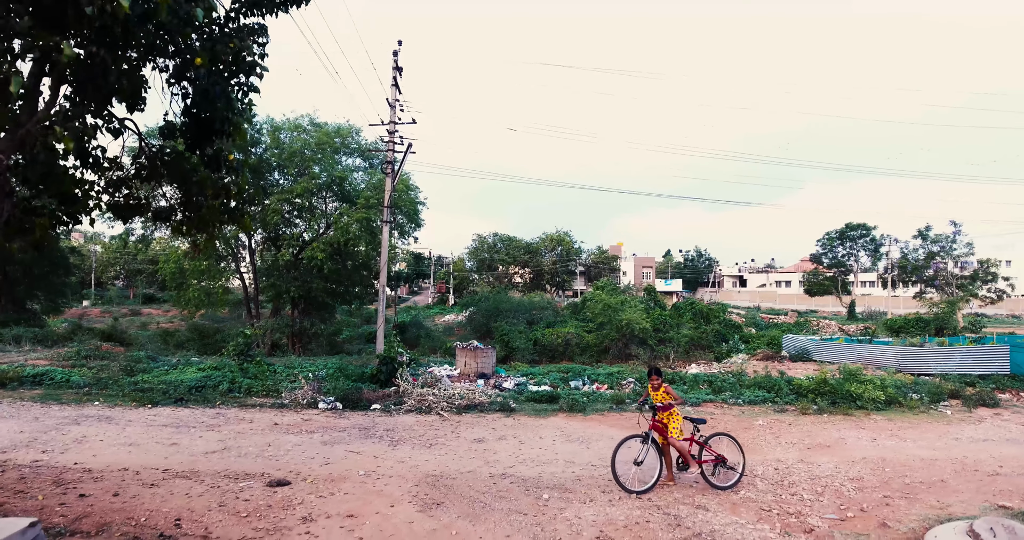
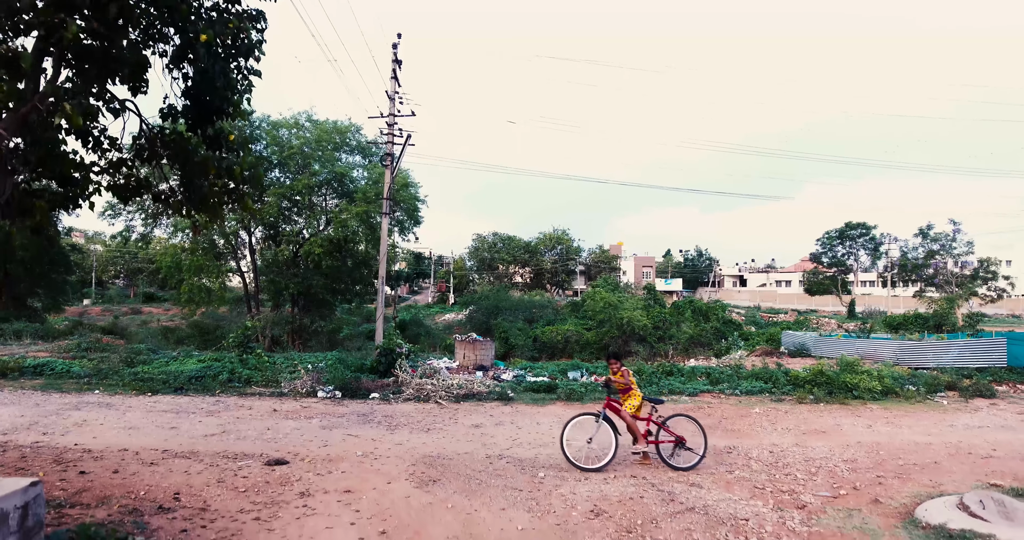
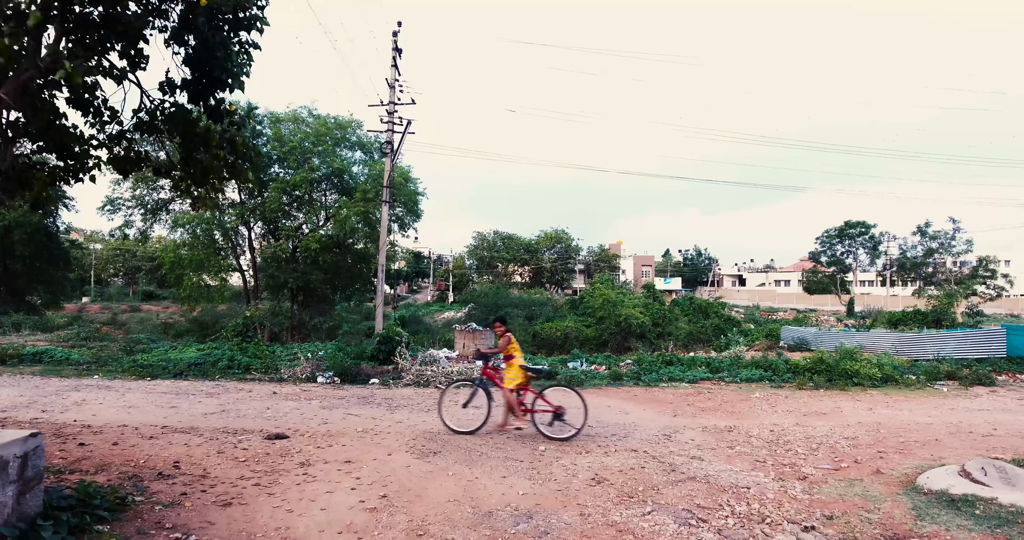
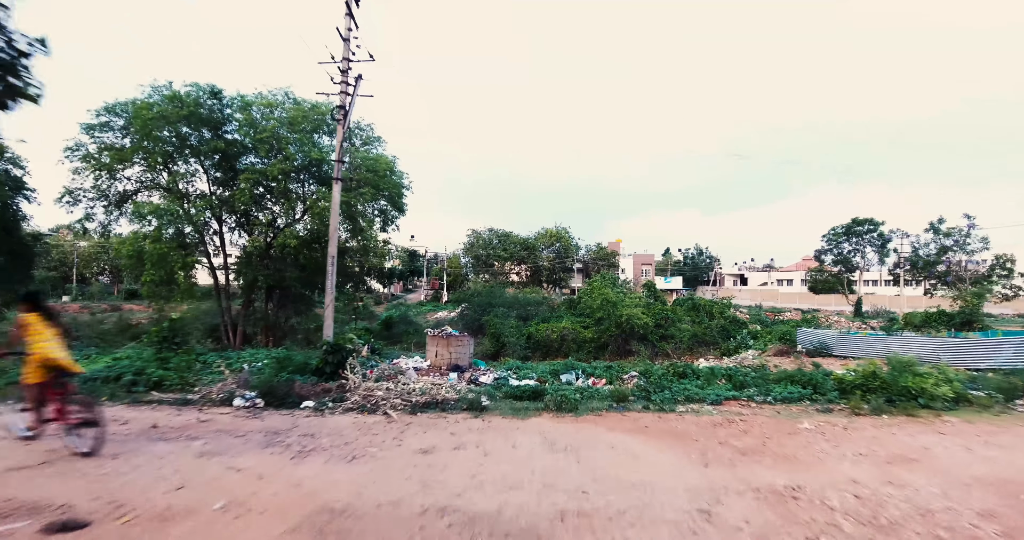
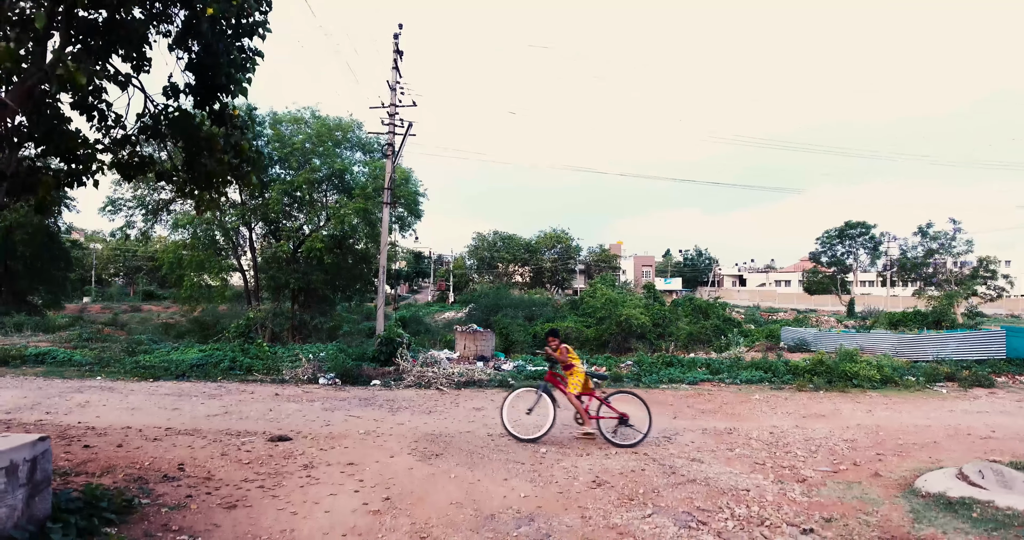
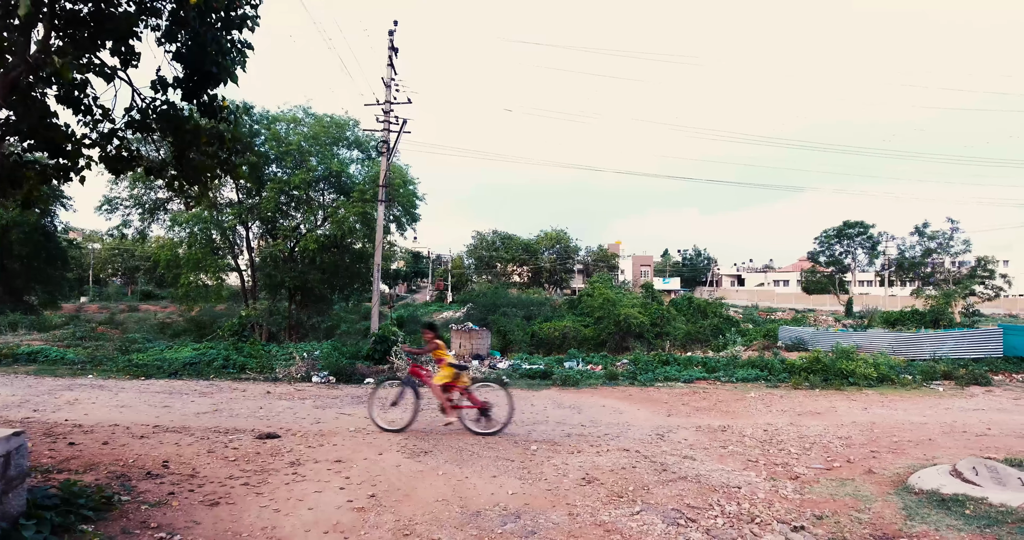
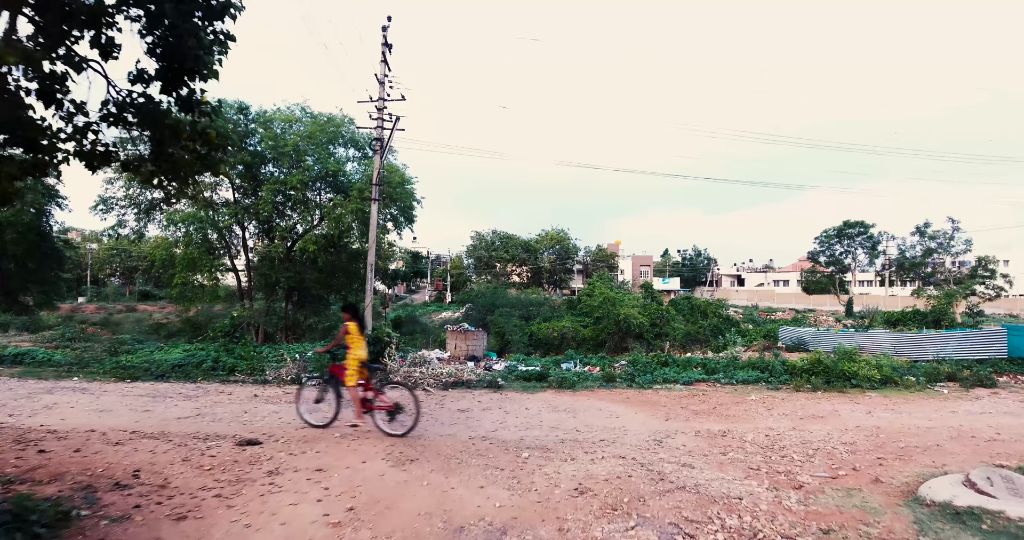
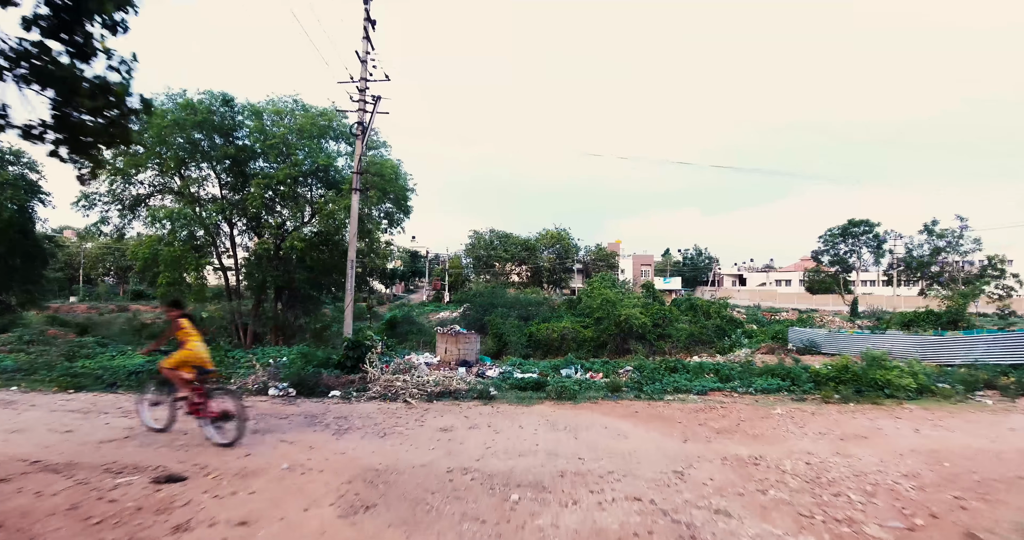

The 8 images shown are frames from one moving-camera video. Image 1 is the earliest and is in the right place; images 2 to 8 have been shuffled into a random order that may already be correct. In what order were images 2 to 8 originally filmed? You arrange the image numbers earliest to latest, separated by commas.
2, 5, 3, 6, 7, 8, 4
